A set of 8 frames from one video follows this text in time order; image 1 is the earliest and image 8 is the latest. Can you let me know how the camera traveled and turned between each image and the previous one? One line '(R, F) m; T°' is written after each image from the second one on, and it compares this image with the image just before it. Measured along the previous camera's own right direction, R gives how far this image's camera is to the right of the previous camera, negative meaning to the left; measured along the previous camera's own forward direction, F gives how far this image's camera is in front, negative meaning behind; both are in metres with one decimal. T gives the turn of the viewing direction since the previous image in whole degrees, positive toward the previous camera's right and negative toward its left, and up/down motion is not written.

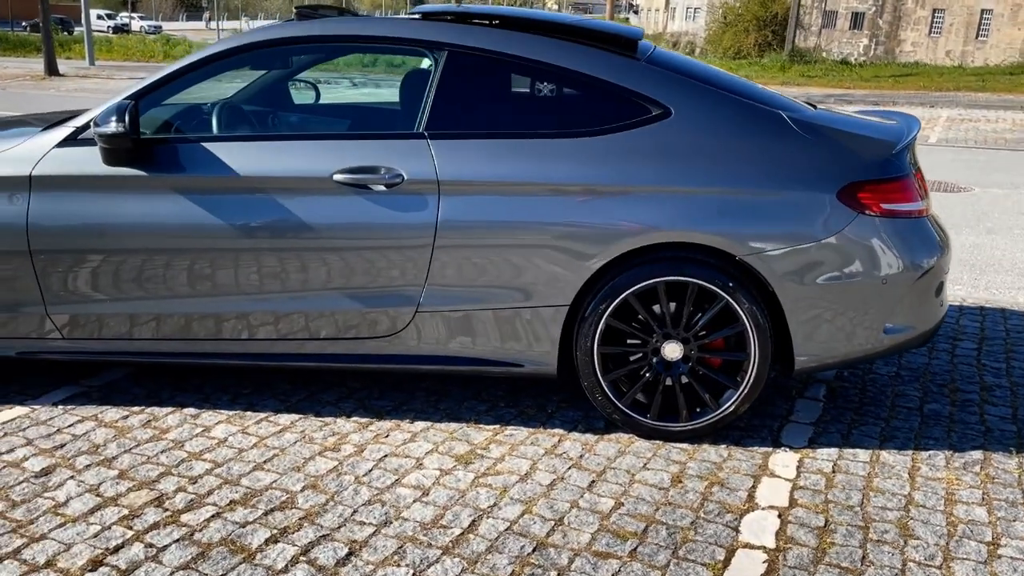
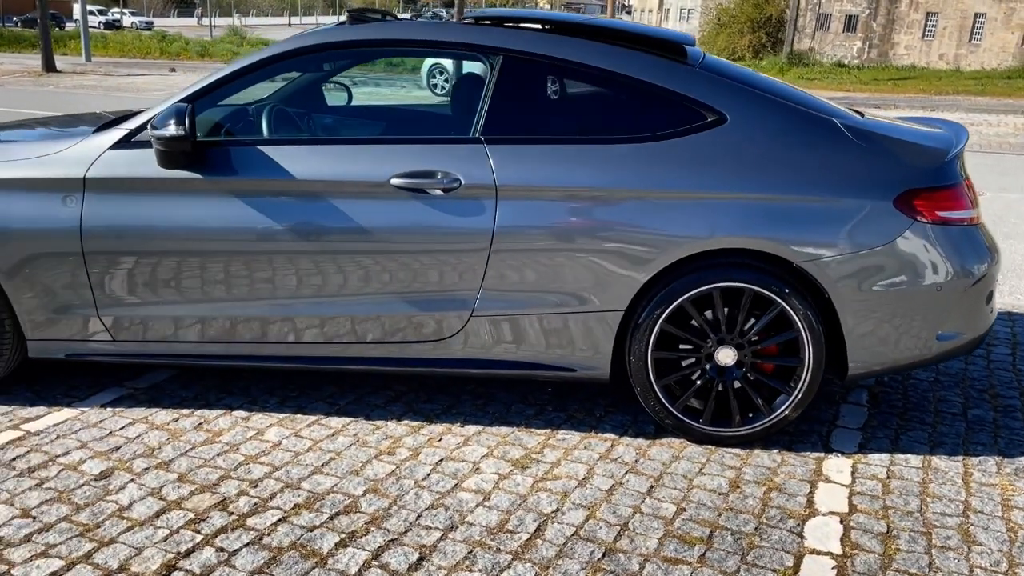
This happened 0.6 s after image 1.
(-0.2, 0.0) m; +1°
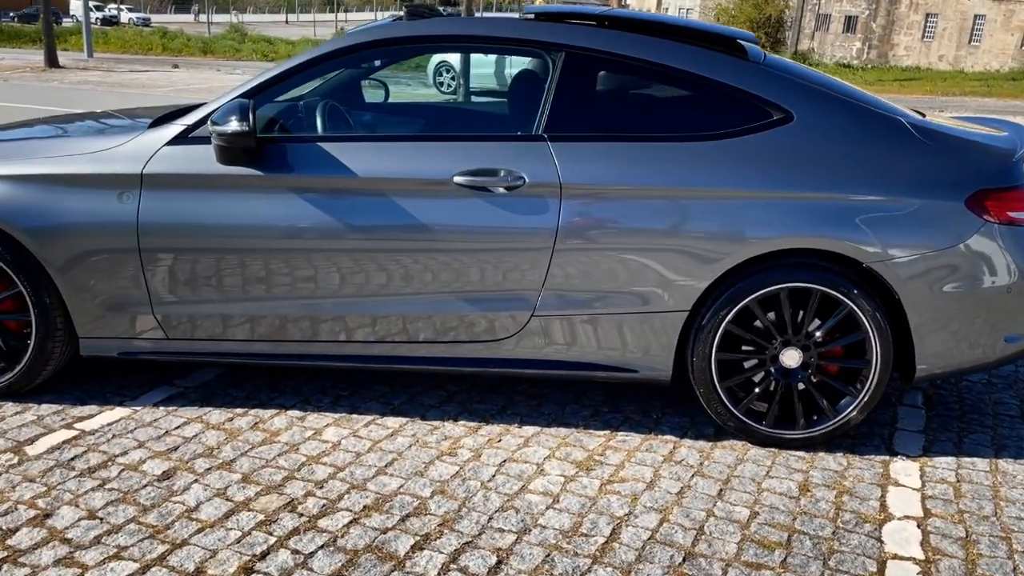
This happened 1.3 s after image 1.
(-0.2, 0.0) m; 0°
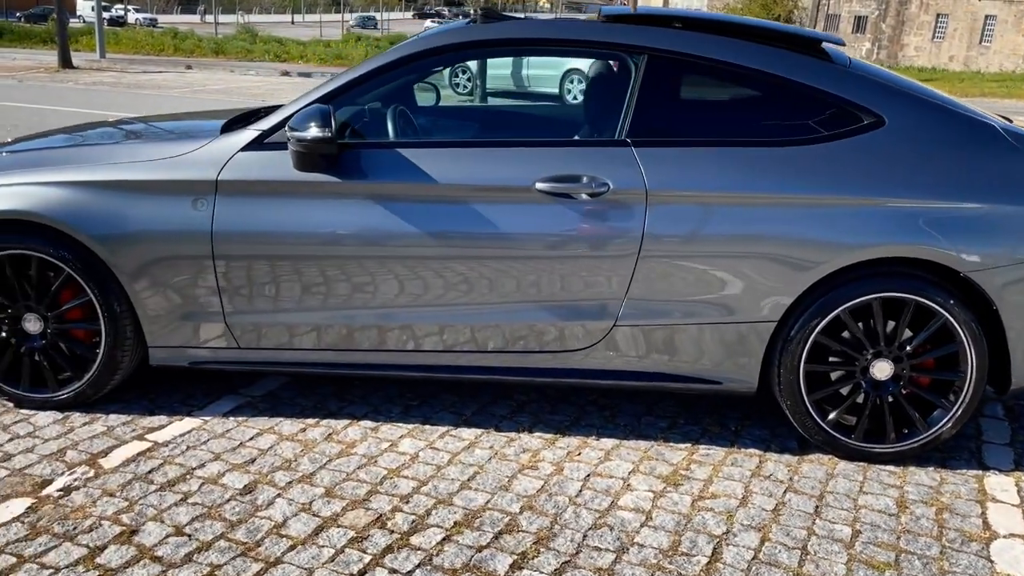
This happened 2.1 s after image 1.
(-0.3, +0.1) m; 0°
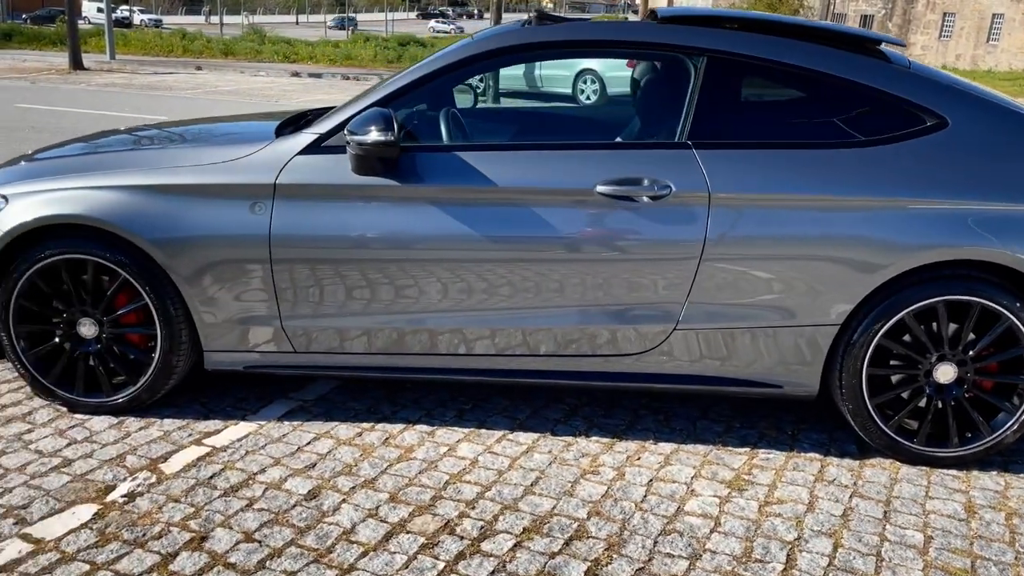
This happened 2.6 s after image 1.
(-0.2, 0.0) m; 0°
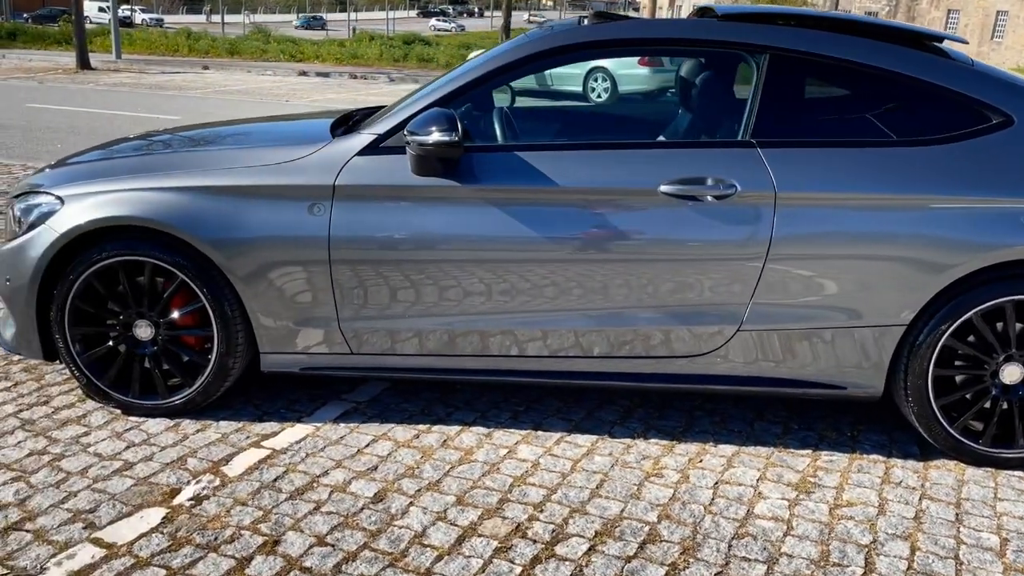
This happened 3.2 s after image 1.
(-0.2, 0.0) m; 0°
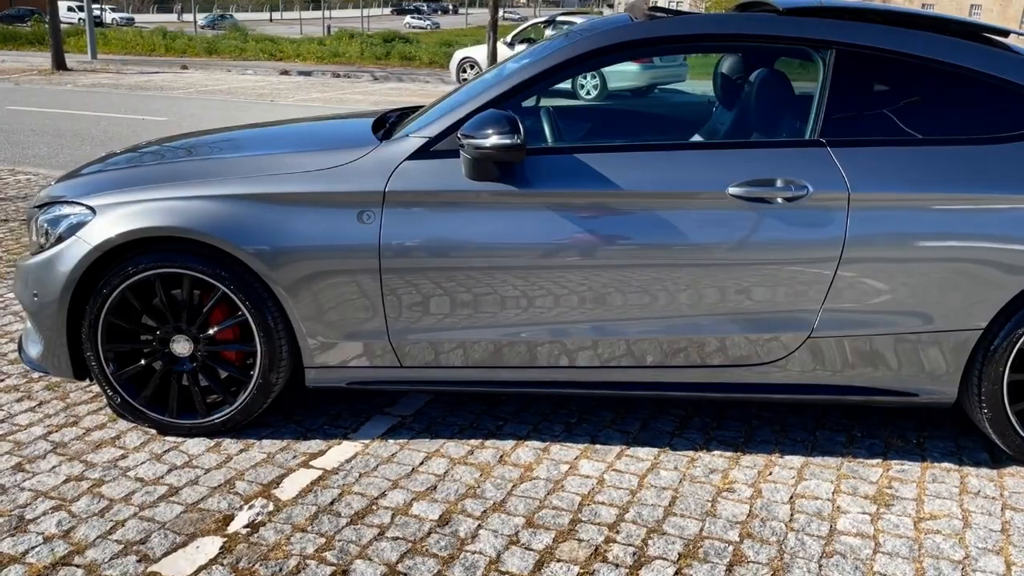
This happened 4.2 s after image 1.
(-0.3, +0.1) m; +1°
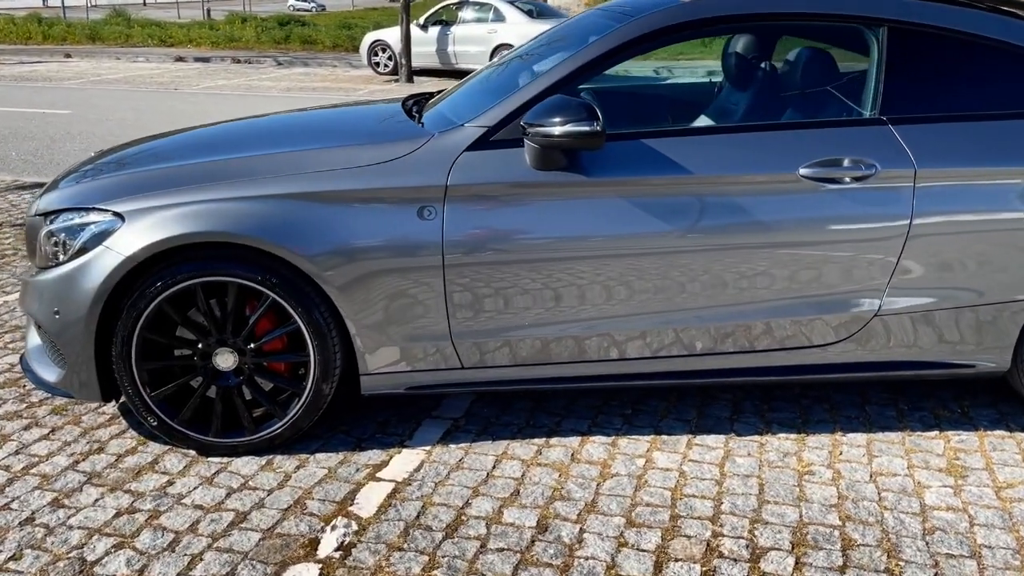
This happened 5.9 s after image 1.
(-0.6, +0.1) m; +6°
